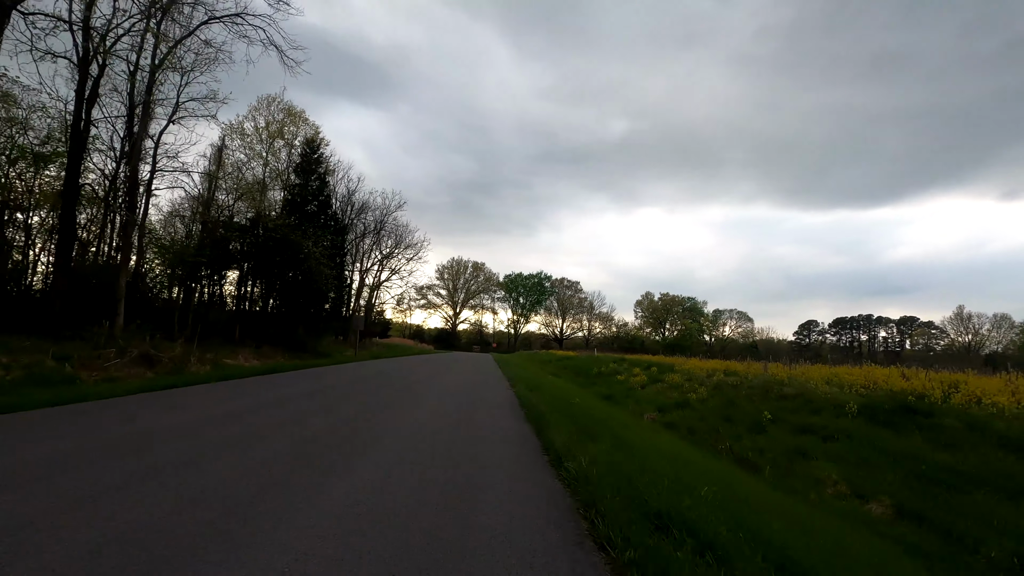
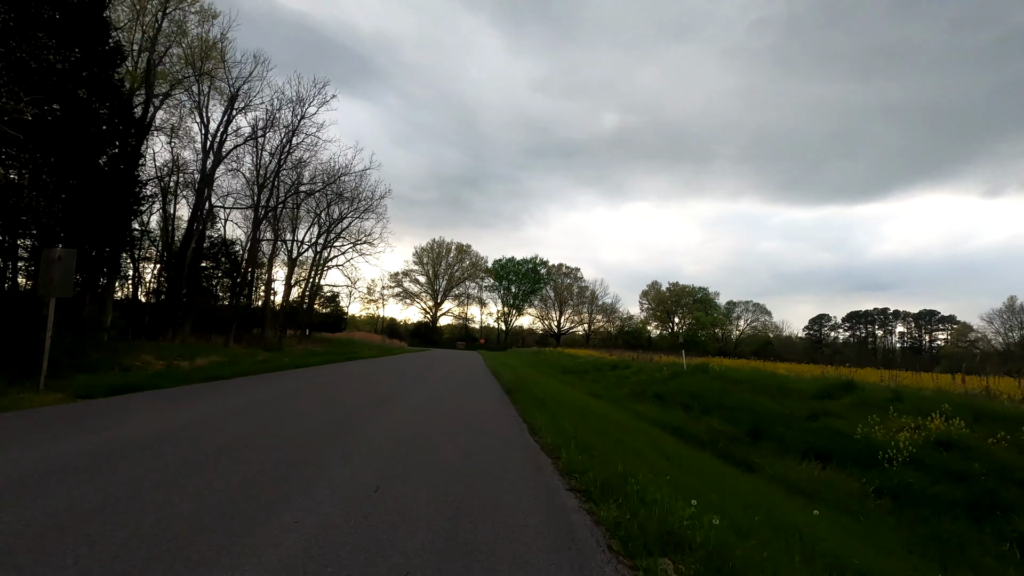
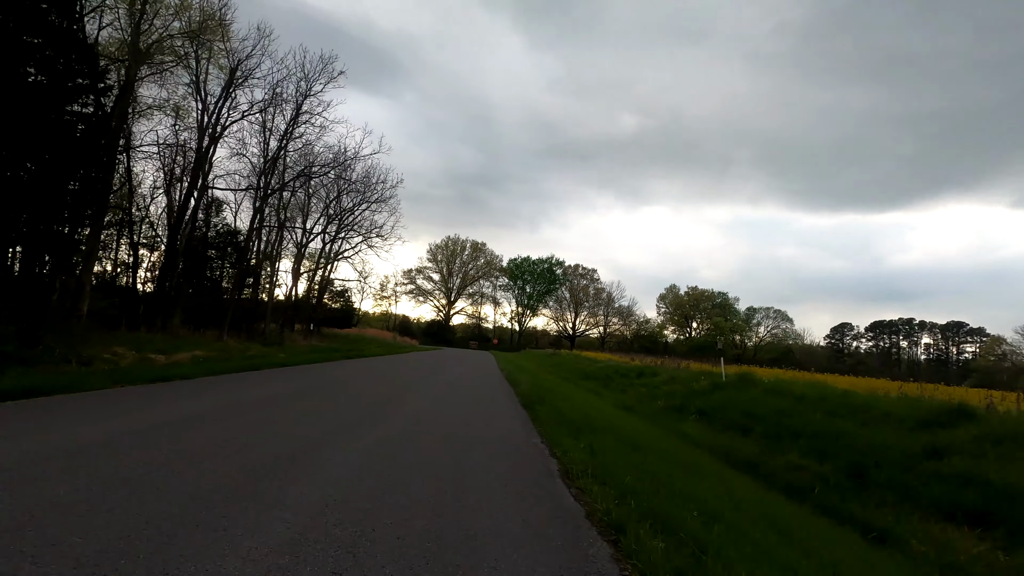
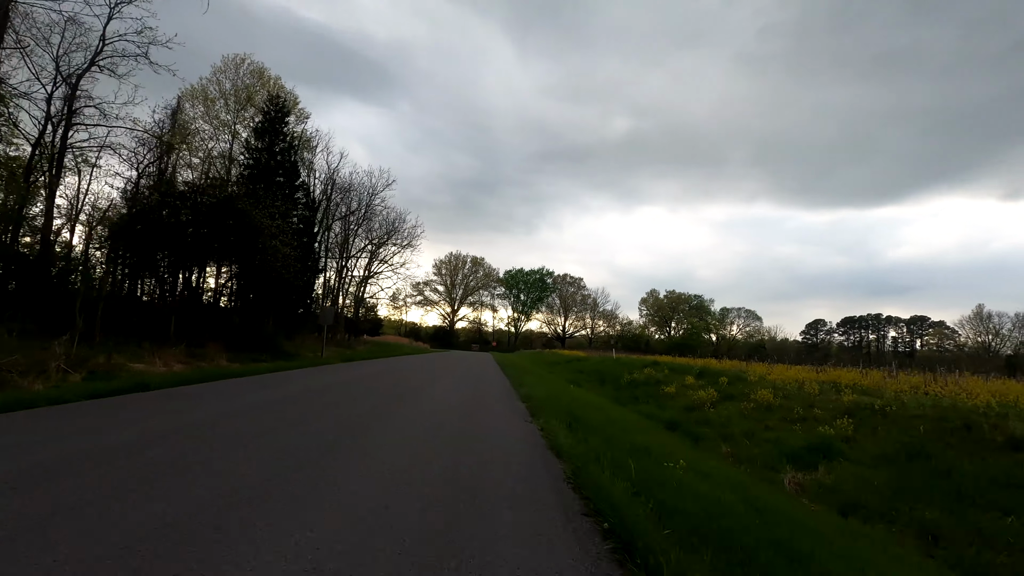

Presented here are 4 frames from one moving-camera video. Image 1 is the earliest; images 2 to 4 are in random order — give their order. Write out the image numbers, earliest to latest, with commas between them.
4, 2, 3
